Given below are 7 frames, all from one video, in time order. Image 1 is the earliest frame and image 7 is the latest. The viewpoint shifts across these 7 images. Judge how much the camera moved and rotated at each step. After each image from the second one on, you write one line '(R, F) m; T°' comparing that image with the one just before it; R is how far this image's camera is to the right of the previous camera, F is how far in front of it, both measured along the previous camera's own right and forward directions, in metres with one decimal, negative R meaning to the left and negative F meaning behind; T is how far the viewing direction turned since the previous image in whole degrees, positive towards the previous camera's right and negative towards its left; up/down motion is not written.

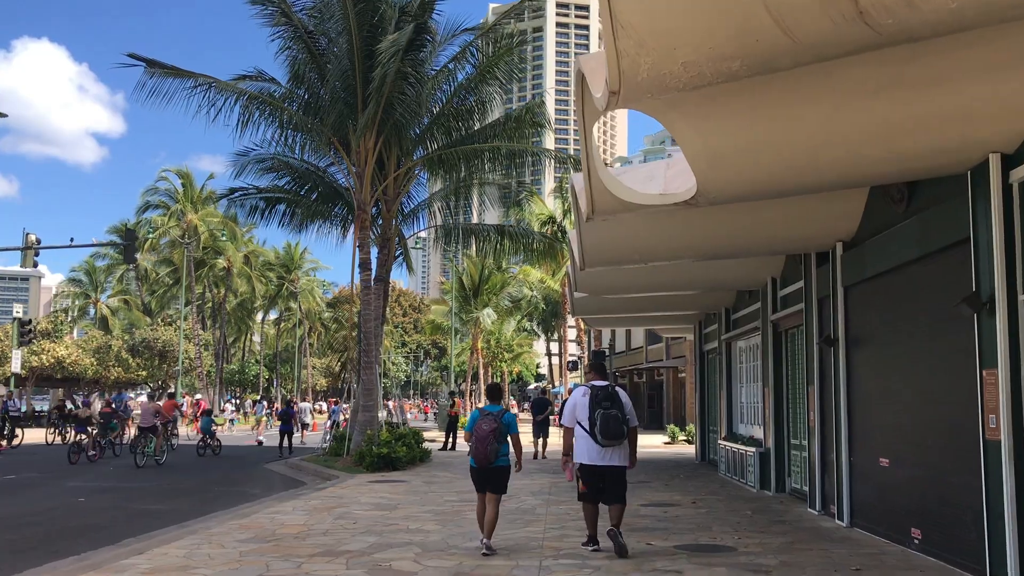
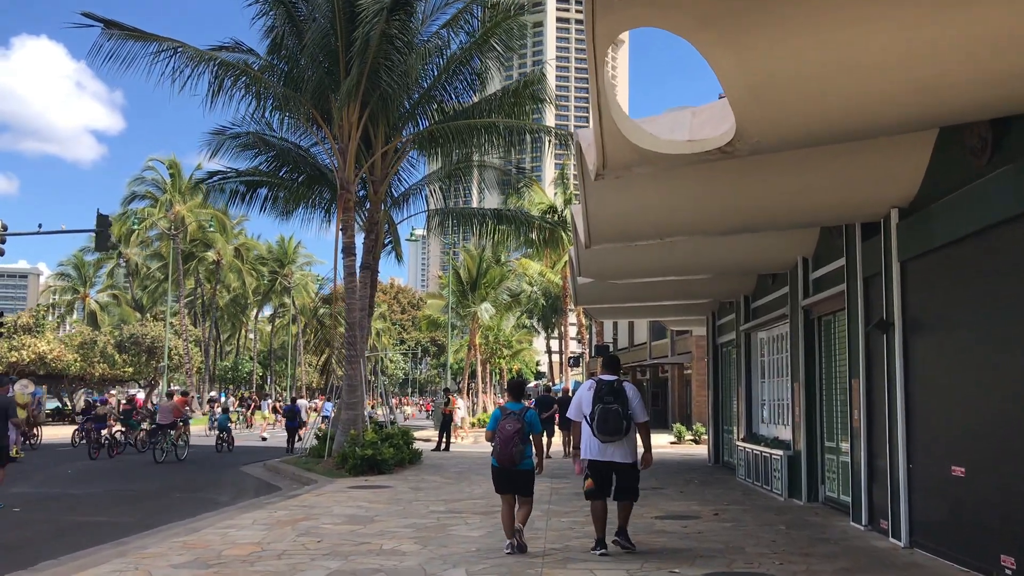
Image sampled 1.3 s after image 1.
(+0.1, +1.4) m; 0°
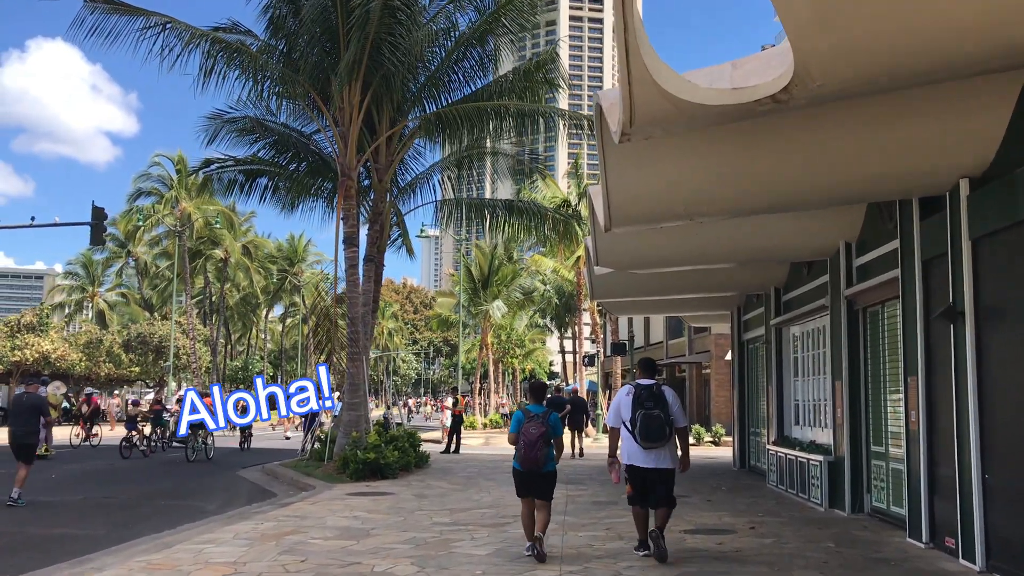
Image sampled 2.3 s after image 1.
(0.0, +1.0) m; -1°
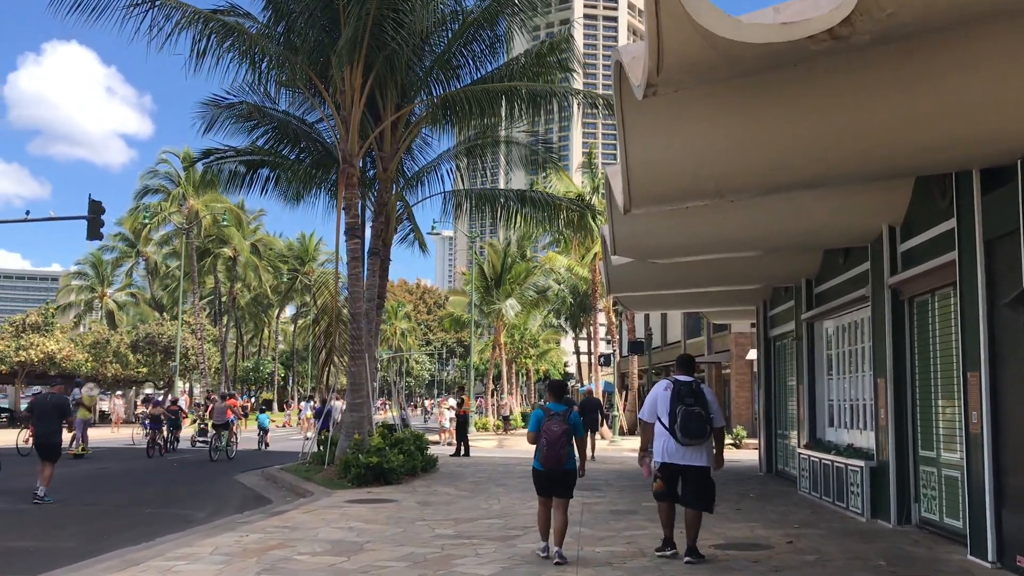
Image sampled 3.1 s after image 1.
(0.0, +0.8) m; -1°
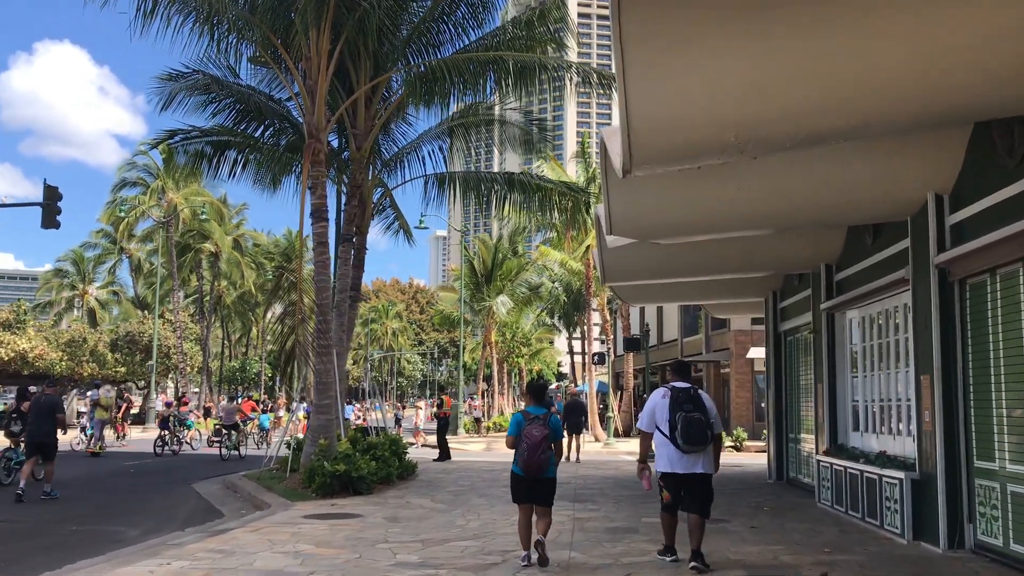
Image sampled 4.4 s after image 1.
(+0.1, +1.4) m; 0°
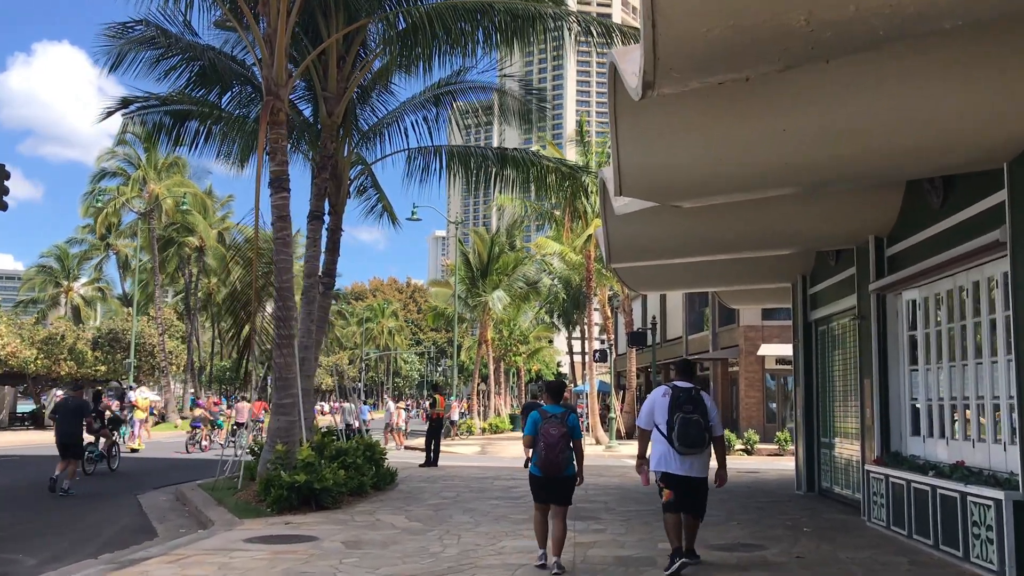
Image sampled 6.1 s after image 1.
(+0.1, +1.7) m; 0°
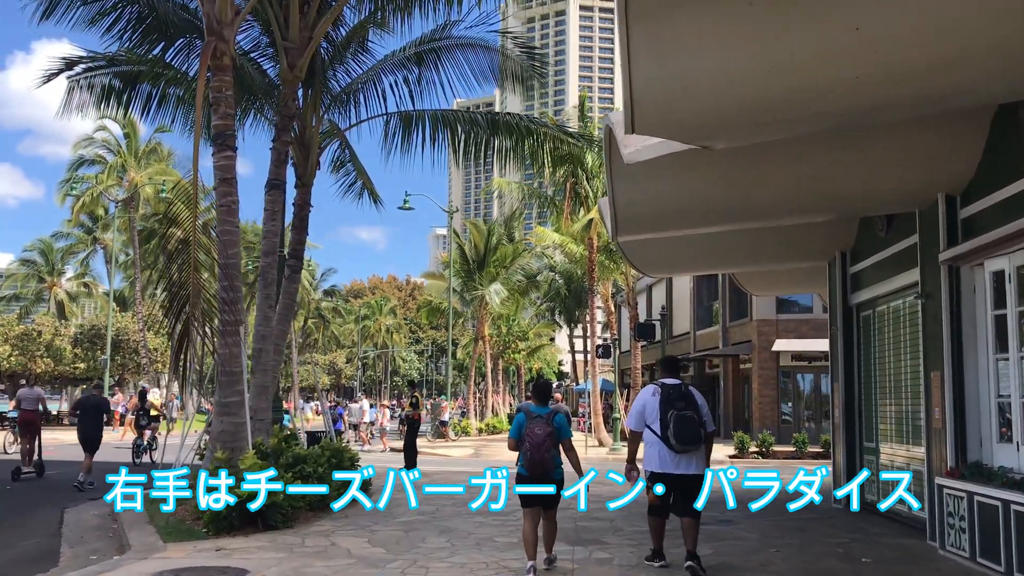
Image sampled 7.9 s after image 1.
(+0.1, +1.7) m; 0°
